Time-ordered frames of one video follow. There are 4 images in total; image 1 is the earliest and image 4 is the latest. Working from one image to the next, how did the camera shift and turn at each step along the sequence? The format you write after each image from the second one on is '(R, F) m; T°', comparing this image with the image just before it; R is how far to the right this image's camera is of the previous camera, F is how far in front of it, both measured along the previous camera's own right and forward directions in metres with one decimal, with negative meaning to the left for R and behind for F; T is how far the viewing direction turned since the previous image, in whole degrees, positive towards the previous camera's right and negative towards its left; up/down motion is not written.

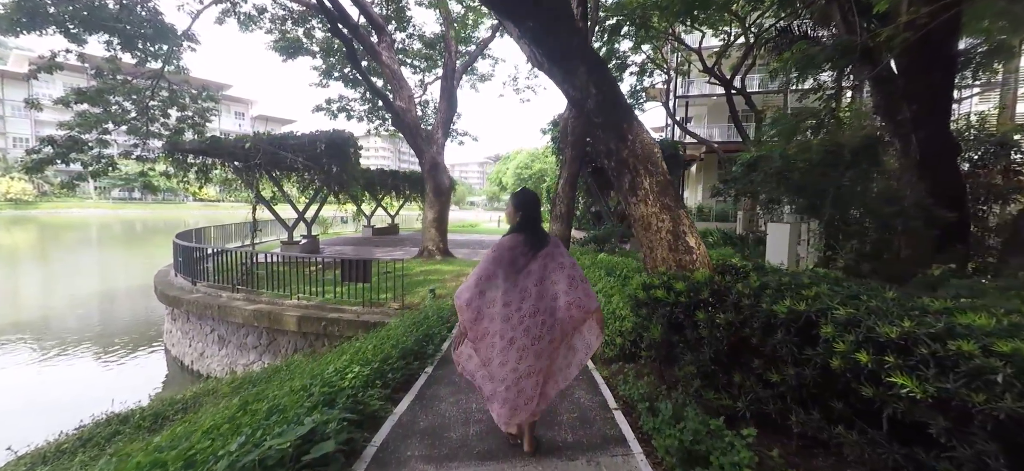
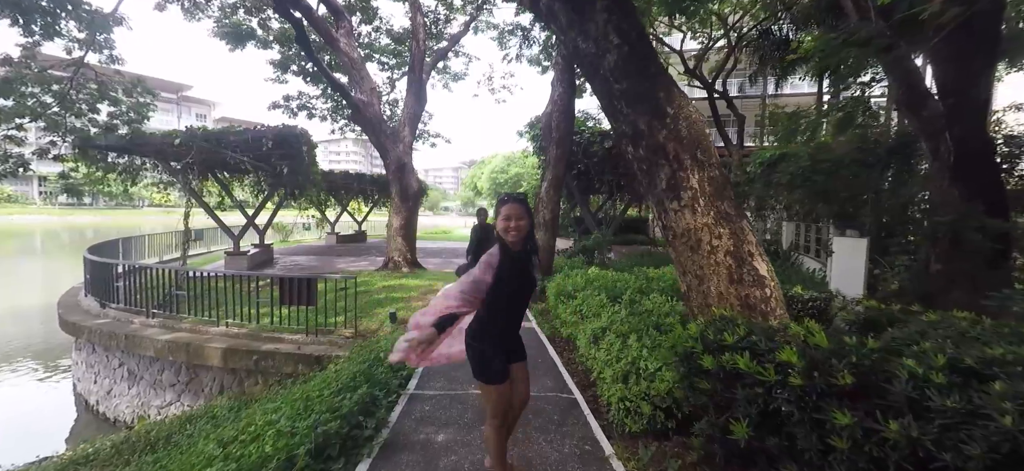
(0.0, +1.0) m; +3°
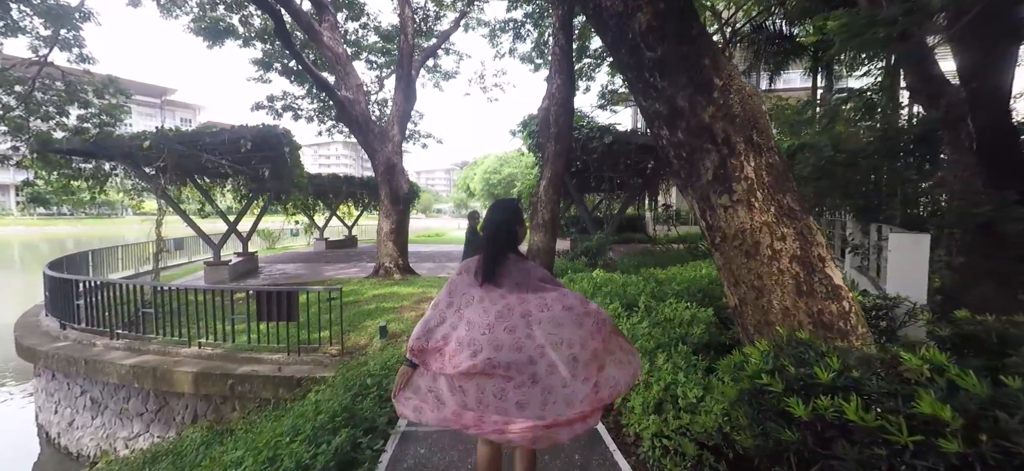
(-0.1, +0.4) m; +1°
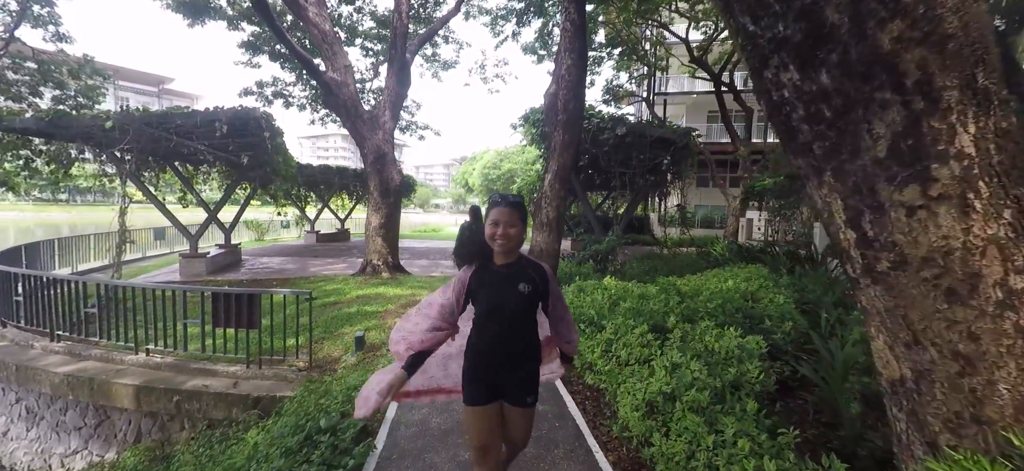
(0.0, +0.7) m; 0°
